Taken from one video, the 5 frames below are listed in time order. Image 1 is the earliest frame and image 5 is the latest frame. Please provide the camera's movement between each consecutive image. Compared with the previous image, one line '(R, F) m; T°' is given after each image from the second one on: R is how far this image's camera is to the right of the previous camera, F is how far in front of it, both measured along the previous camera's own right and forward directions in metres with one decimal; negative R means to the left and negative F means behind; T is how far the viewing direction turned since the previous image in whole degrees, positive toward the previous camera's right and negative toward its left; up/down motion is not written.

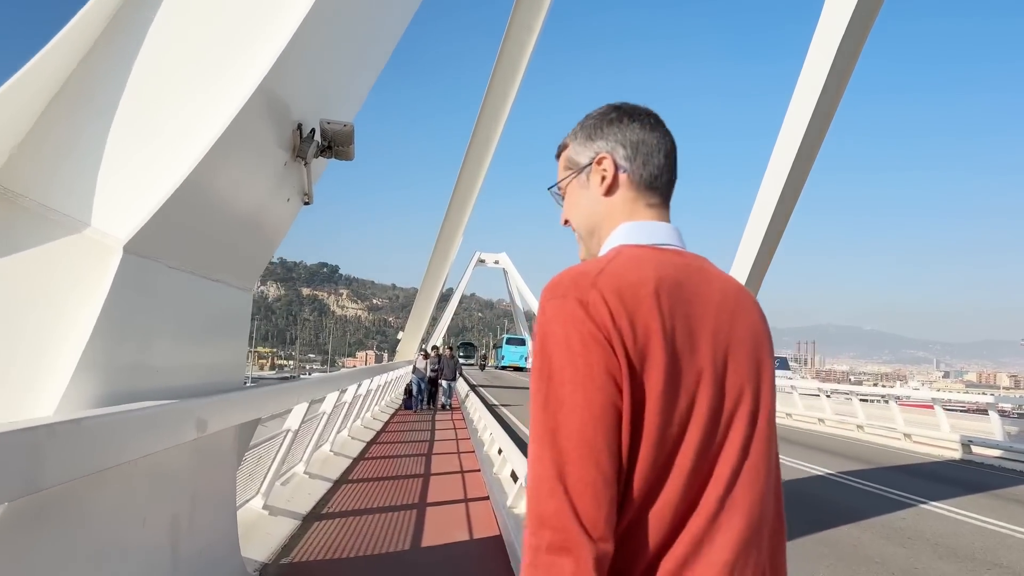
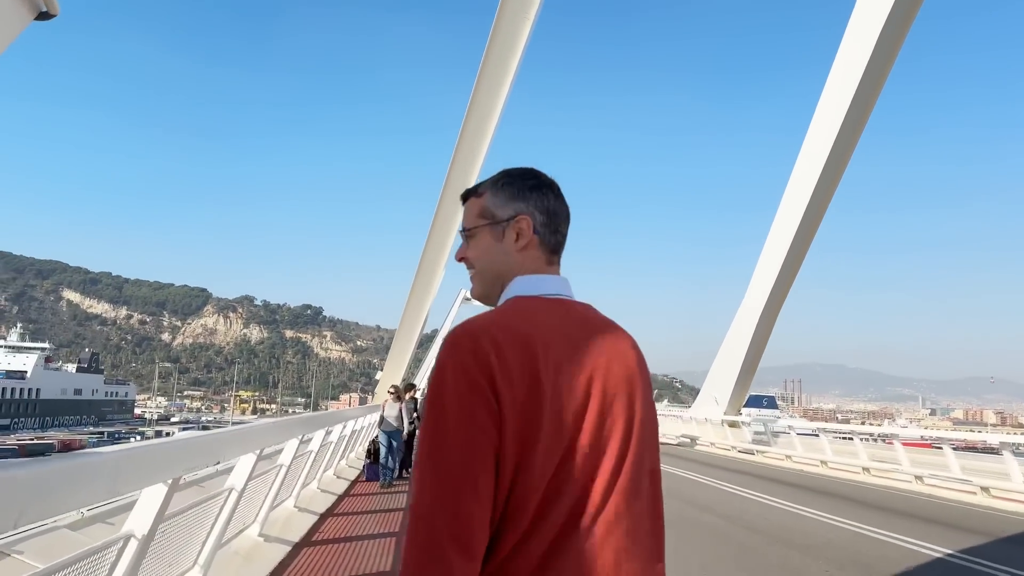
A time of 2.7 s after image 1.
(-0.1, +2.4) m; +1°
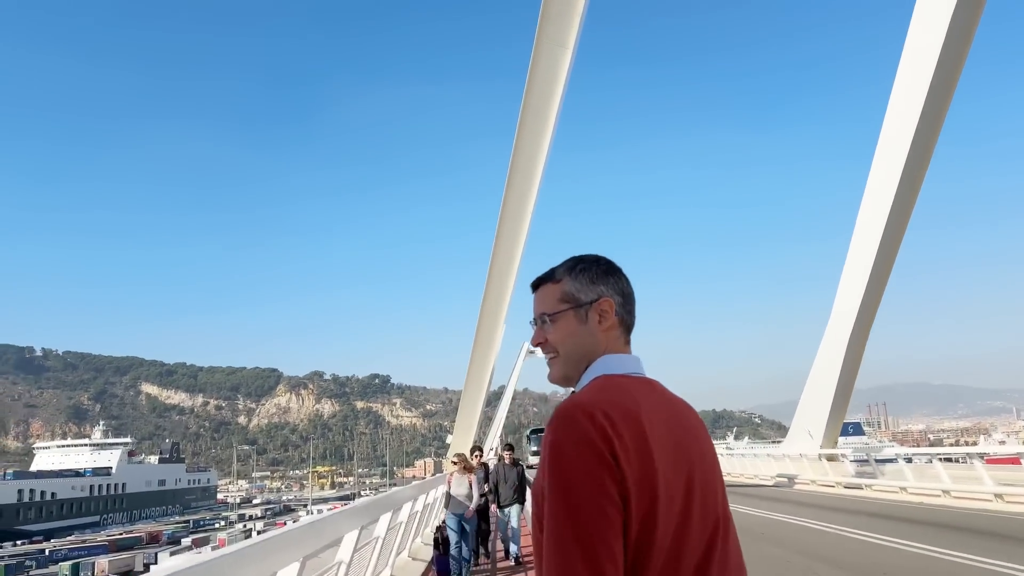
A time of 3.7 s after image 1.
(-0.1, +0.9) m; -4°
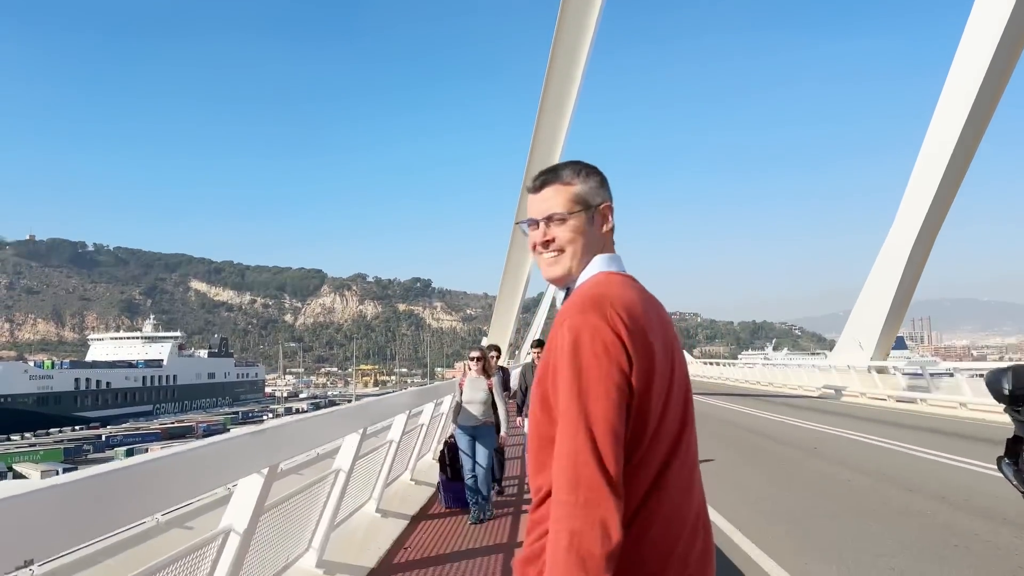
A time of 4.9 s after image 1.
(+0.1, +0.9) m; -3°
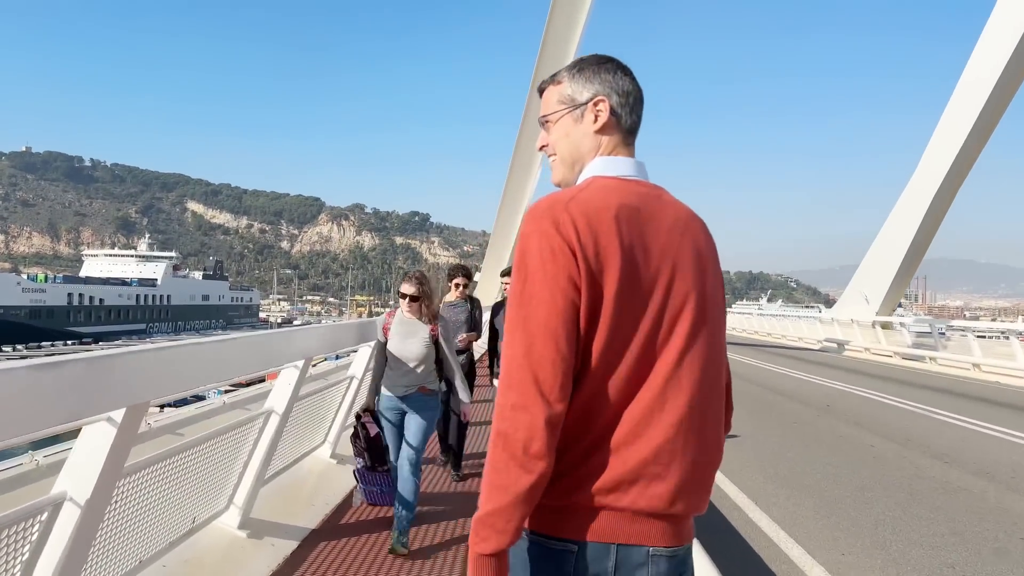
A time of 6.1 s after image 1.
(+0.1, +0.9) m; 0°
